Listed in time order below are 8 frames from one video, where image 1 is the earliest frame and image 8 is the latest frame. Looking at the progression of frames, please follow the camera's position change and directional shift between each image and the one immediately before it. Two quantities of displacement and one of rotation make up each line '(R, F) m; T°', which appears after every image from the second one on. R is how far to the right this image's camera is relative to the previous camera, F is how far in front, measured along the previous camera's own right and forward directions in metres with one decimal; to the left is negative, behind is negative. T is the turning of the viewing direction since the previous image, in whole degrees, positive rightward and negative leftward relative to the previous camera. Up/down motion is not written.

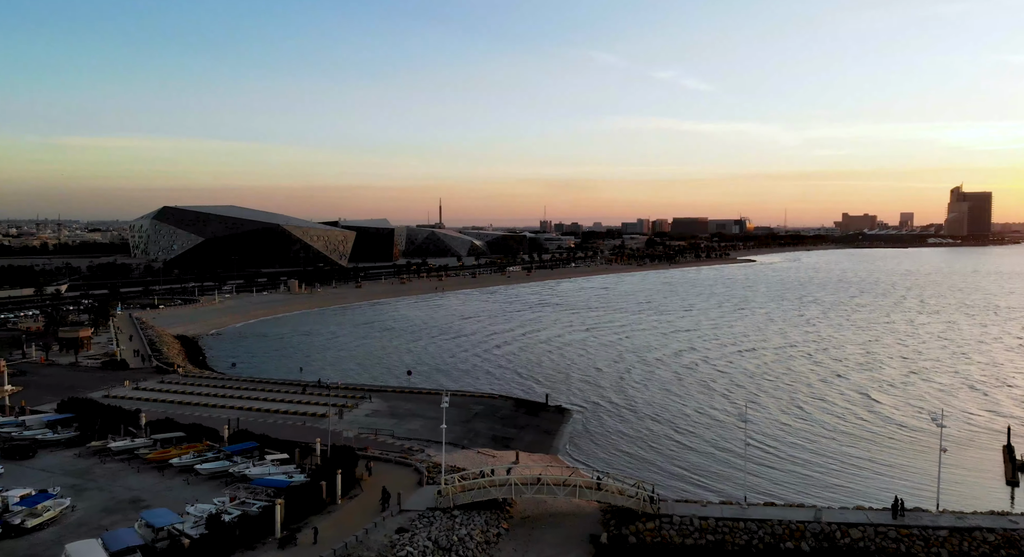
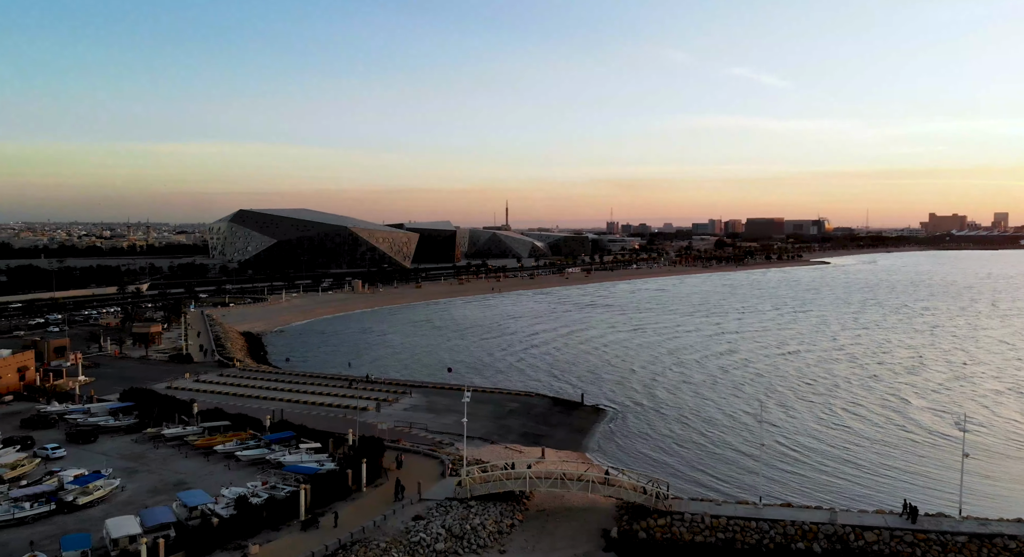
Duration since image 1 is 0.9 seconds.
(+0.9, -0.3) m; -5°
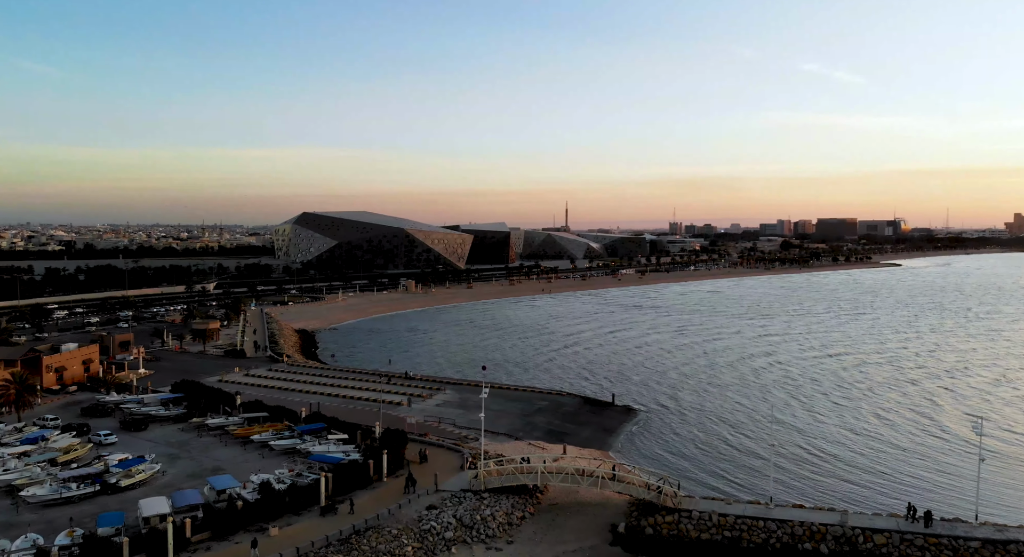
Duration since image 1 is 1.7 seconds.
(+0.8, -0.3) m; -4°
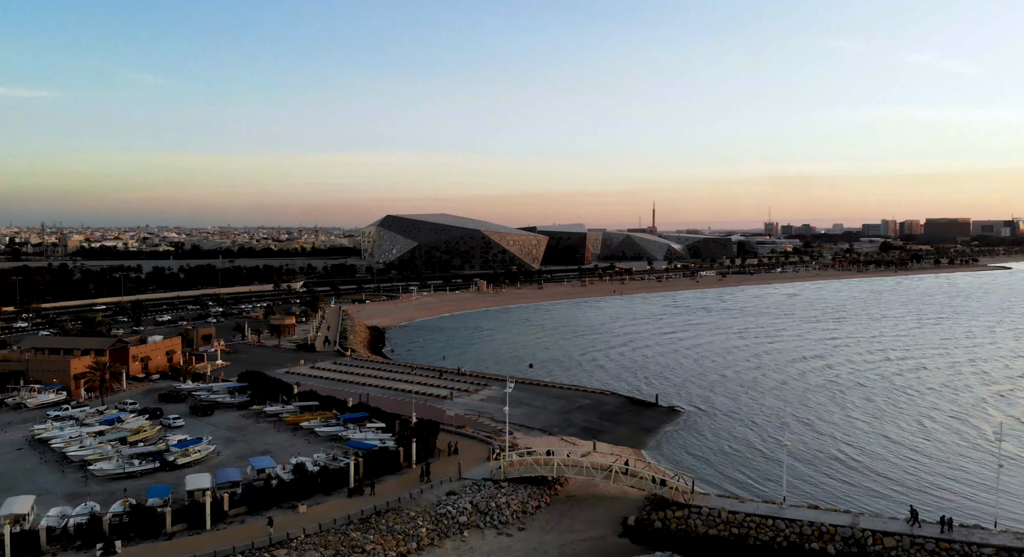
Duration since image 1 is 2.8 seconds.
(+1.2, -0.4) m; -6°
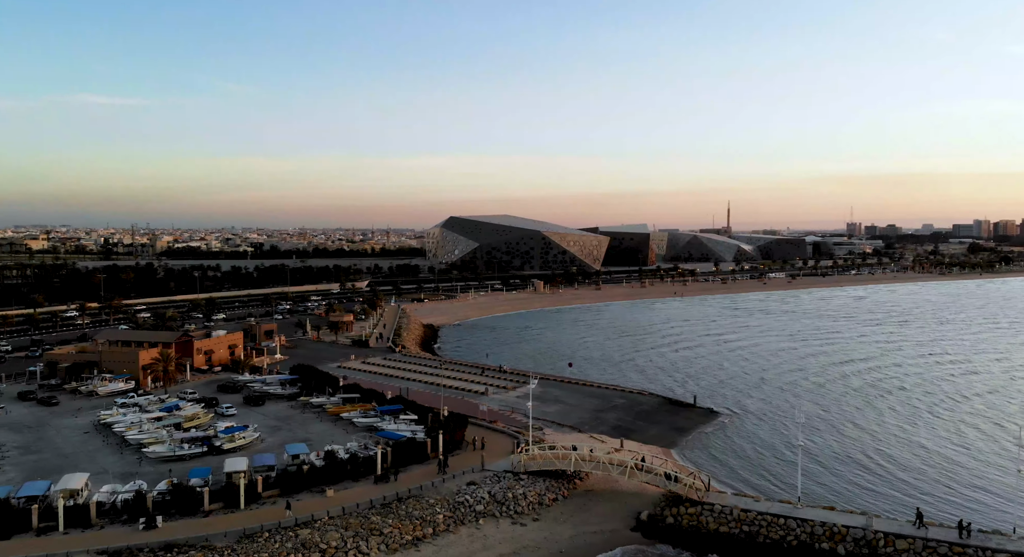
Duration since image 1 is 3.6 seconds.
(+0.9, -0.4) m; -5°
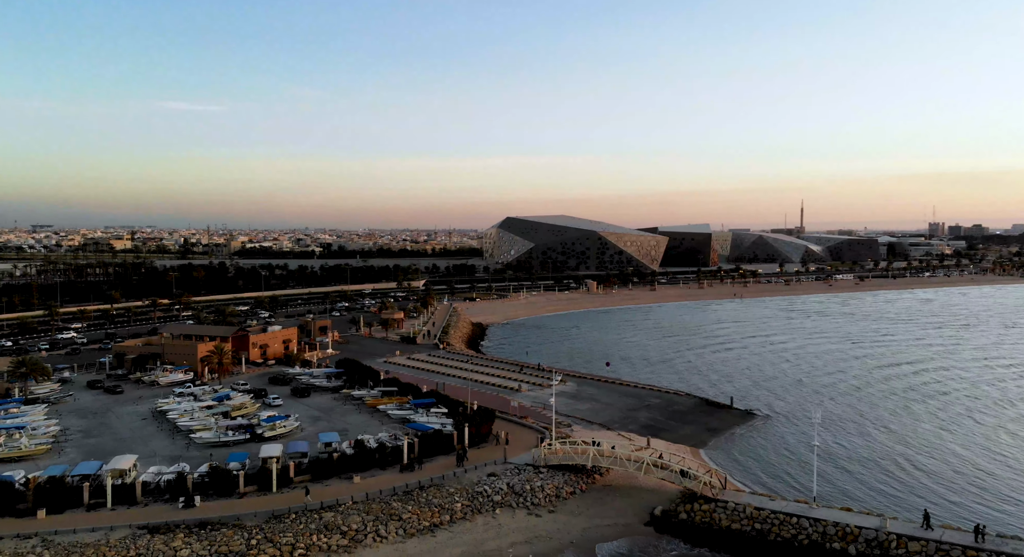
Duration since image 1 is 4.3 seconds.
(+0.7, -0.4) m; -4°
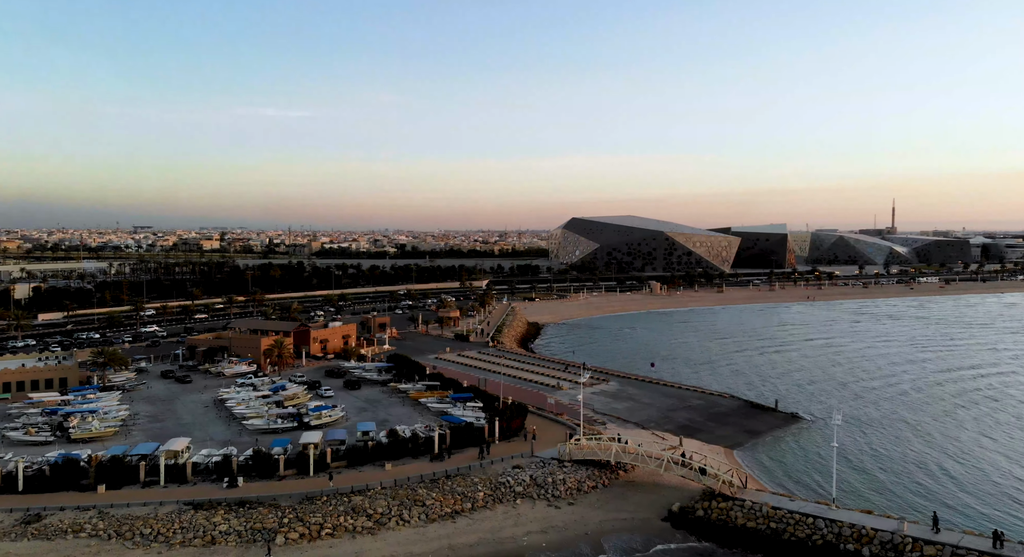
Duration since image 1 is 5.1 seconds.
(+0.9, -0.4) m; -5°
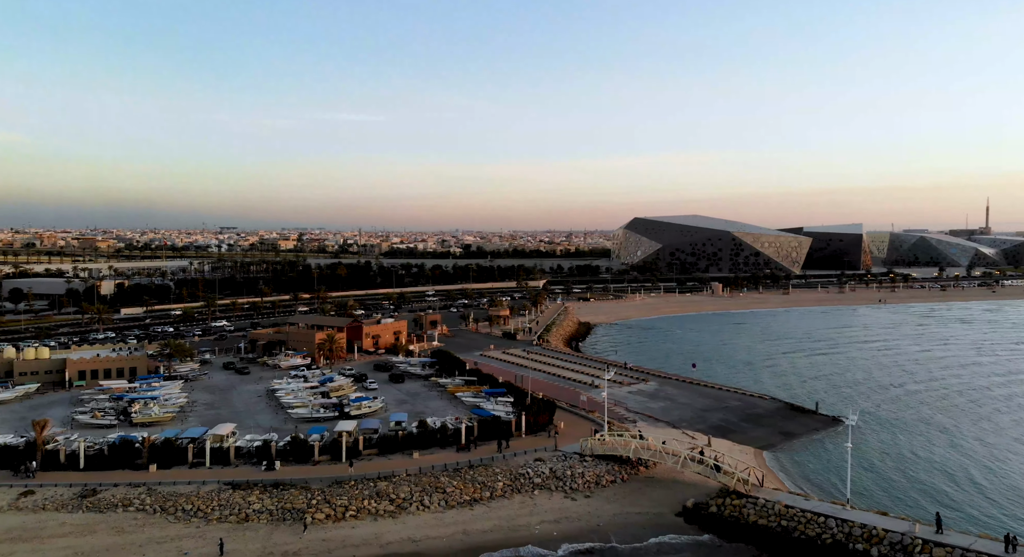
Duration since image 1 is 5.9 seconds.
(+0.8, -0.4) m; -5°
